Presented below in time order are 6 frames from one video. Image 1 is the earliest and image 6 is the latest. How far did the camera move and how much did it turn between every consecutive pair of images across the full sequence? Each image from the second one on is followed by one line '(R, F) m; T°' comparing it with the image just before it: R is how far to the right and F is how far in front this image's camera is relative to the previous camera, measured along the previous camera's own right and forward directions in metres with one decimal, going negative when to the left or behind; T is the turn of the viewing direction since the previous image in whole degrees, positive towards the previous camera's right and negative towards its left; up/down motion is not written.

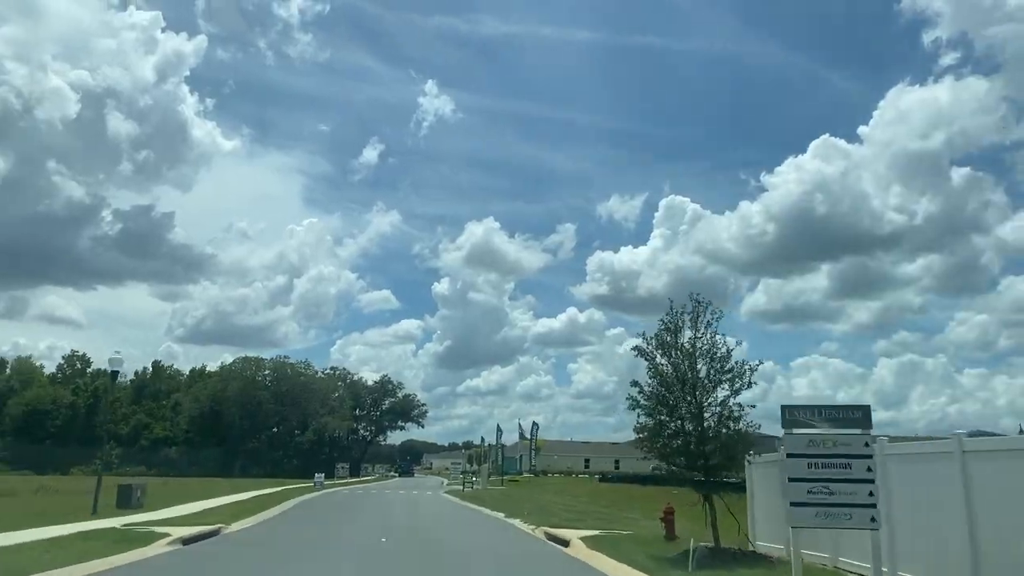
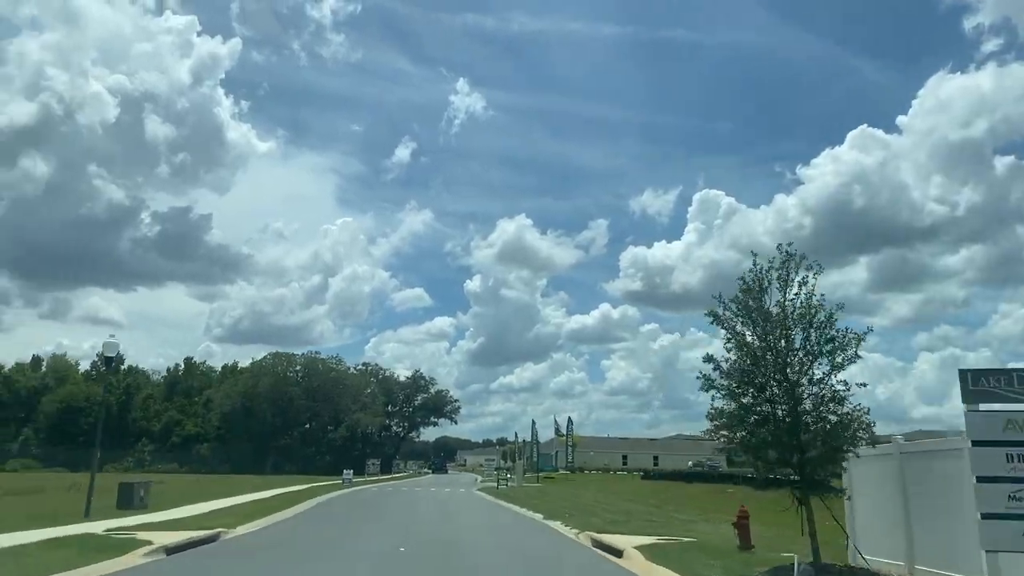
(-0.1, +2.1) m; -2°
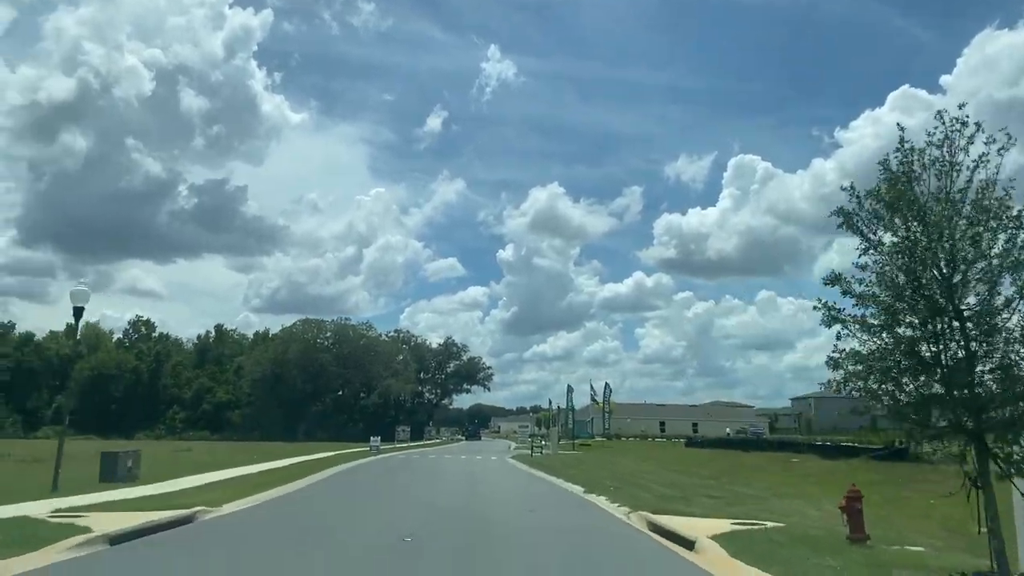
(0.0, +2.5) m; -2°
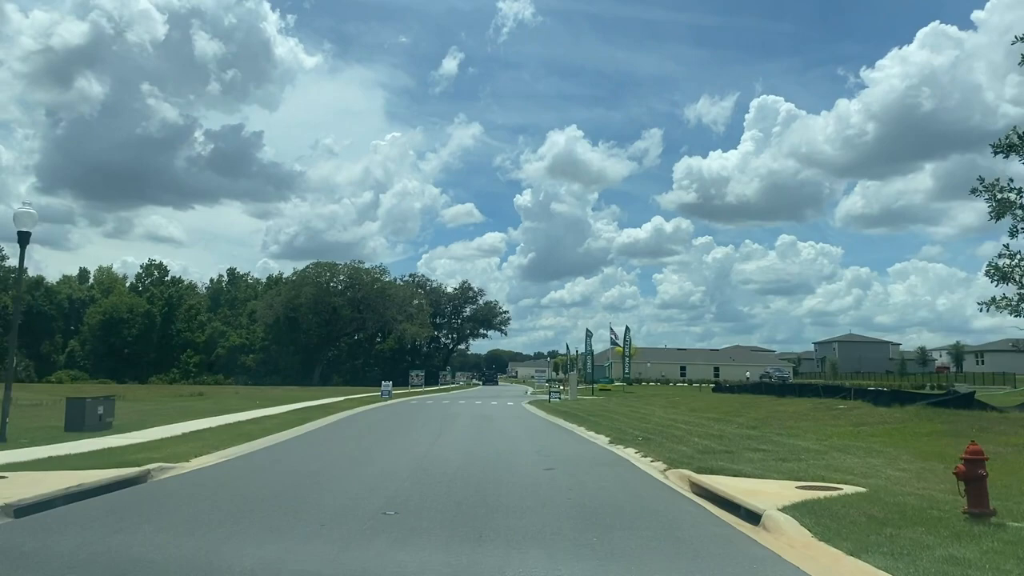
(0.0, +2.0) m; -1°
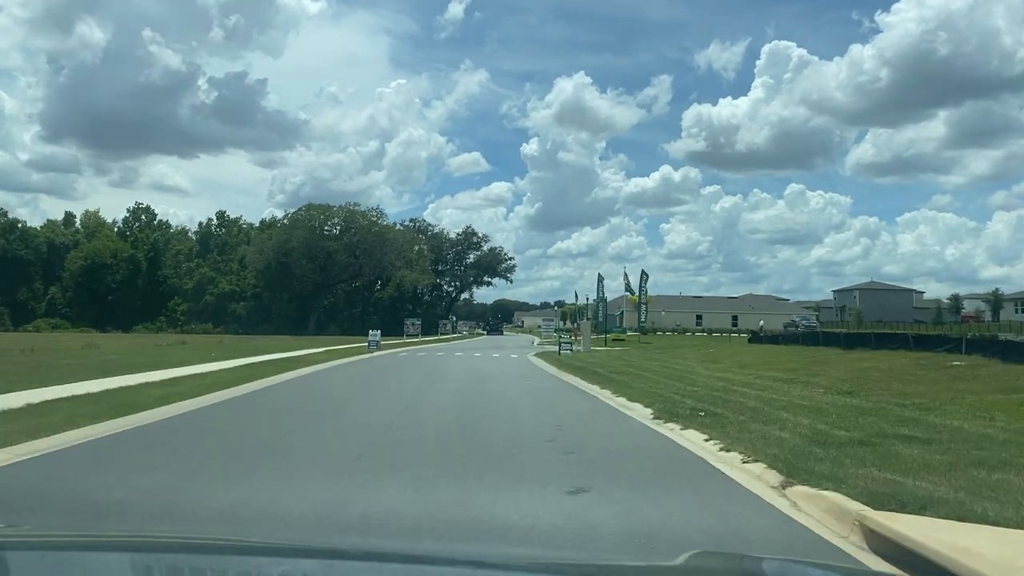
(+0.1, +4.9) m; 0°
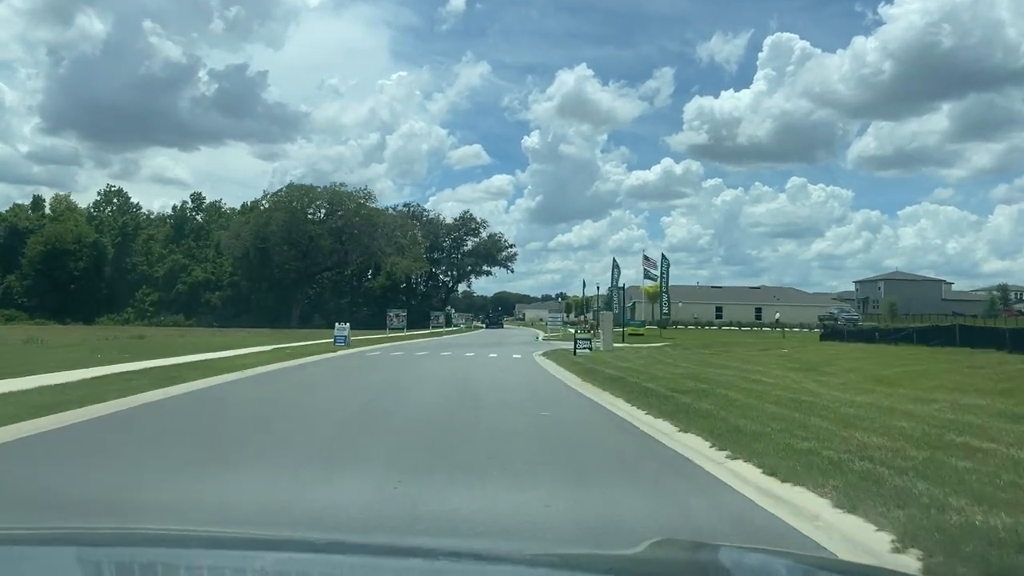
(0.0, +7.0) m; 0°
